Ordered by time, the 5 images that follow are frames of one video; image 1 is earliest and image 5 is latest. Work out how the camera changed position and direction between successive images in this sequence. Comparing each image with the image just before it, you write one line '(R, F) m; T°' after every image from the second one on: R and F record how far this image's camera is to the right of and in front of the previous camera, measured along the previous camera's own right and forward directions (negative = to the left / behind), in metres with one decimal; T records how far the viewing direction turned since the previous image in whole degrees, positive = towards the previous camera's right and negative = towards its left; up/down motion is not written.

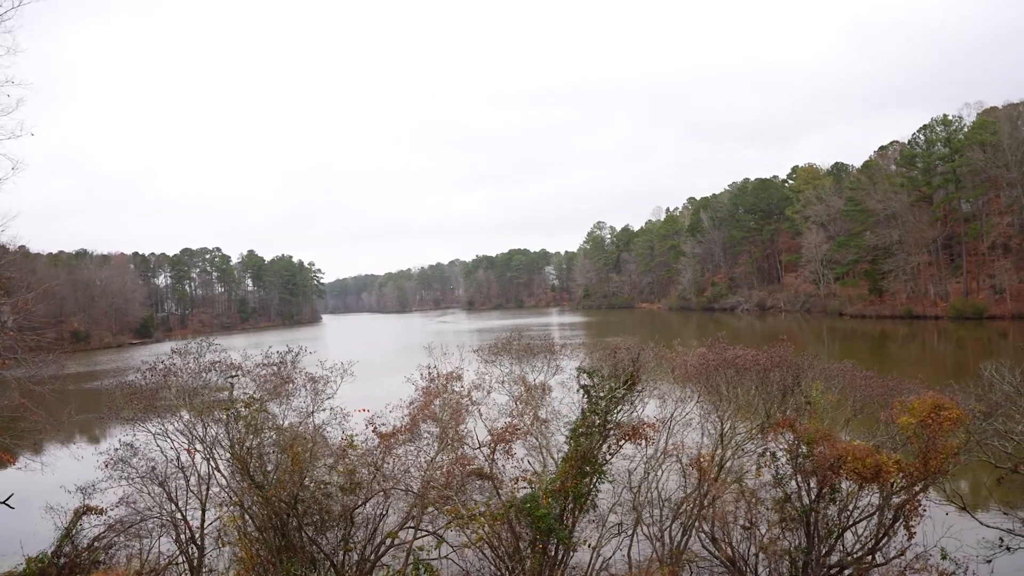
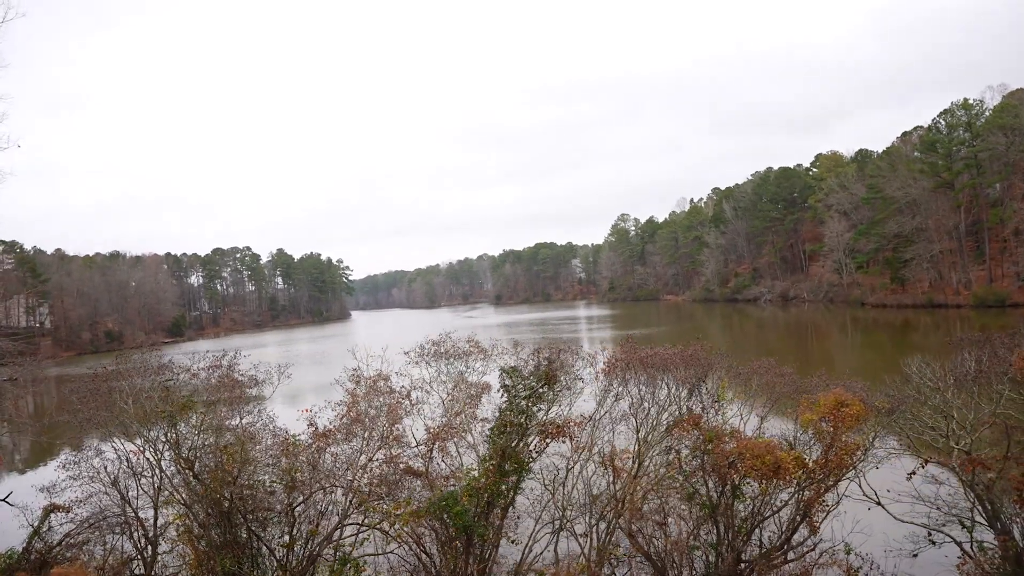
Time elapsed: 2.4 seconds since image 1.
(+1.5, -0.1) m; -1°
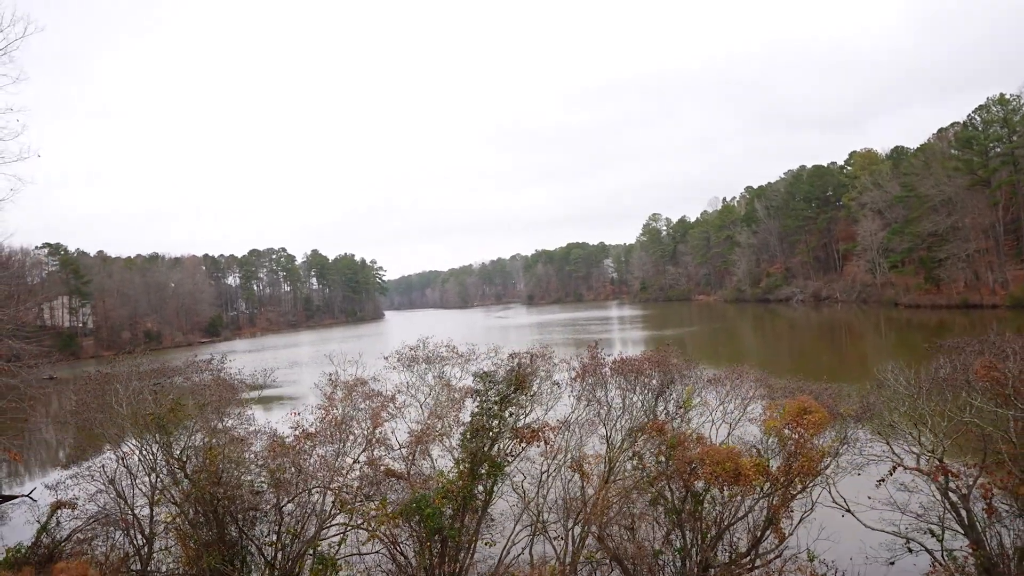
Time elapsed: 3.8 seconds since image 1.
(+0.7, -0.2) m; -2°
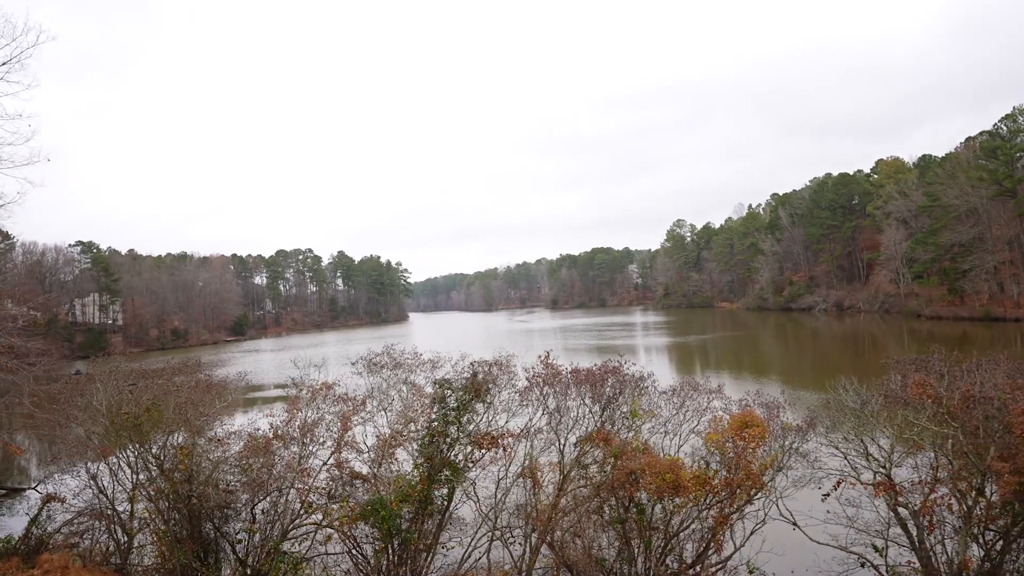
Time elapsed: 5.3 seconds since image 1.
(+0.9, -0.2) m; -1°
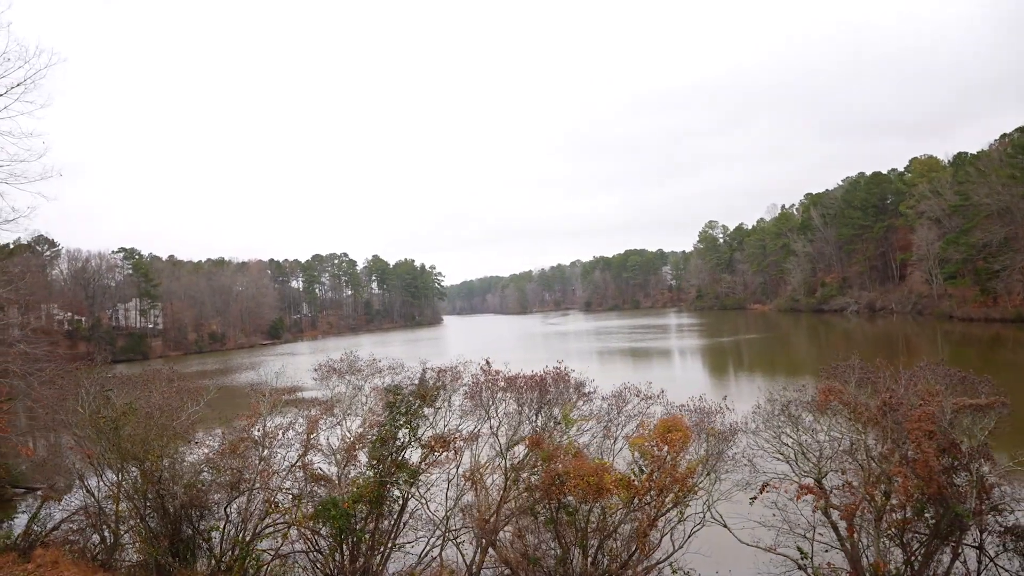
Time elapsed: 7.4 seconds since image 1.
(+1.2, -0.4) m; -2°
